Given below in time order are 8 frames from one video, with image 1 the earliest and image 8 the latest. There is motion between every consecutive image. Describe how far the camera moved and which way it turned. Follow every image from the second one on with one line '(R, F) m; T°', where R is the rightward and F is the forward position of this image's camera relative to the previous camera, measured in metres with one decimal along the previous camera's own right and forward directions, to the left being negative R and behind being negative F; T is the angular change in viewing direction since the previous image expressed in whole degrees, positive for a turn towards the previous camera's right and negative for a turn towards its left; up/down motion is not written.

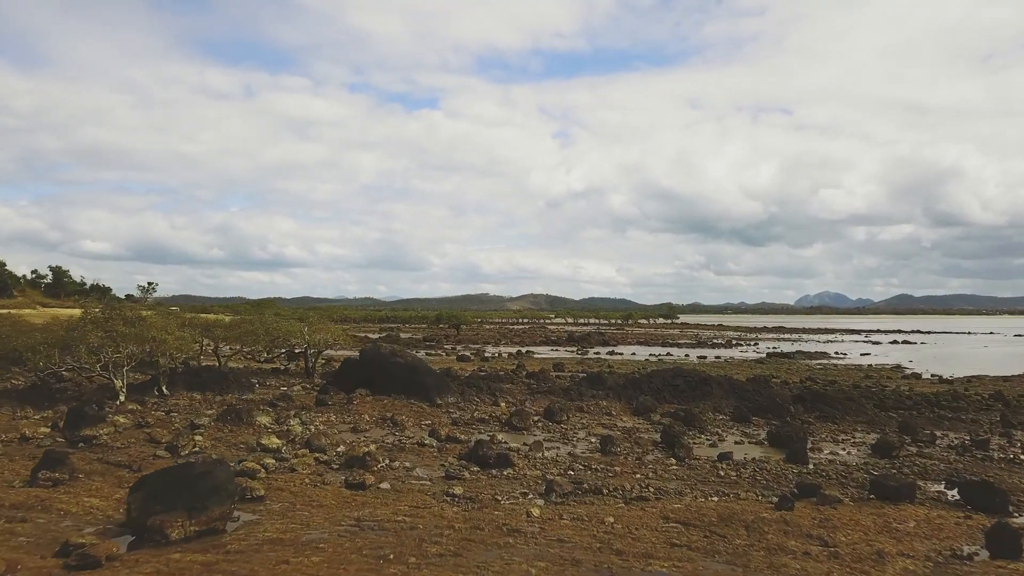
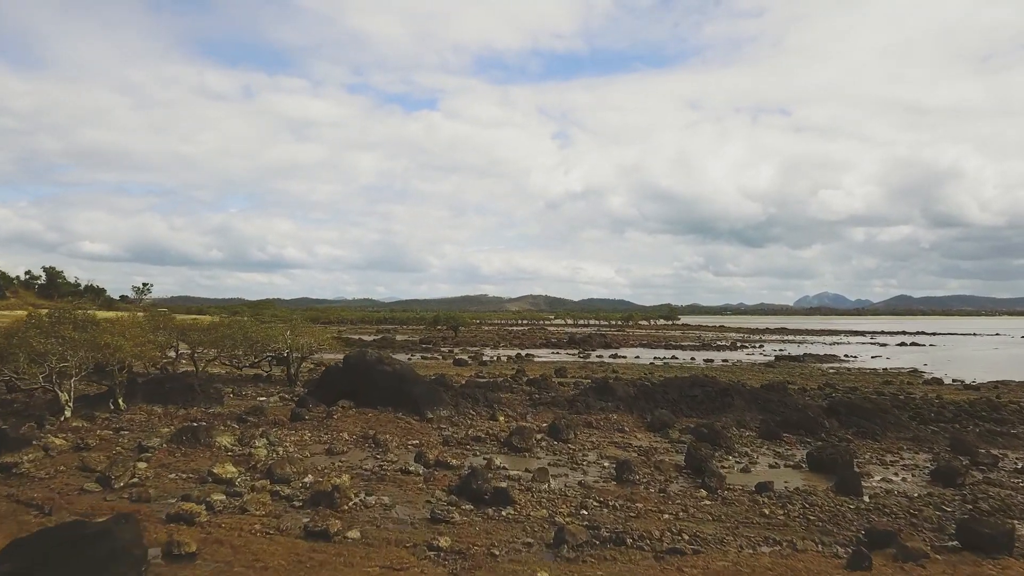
(0.0, +2.8) m; 0°
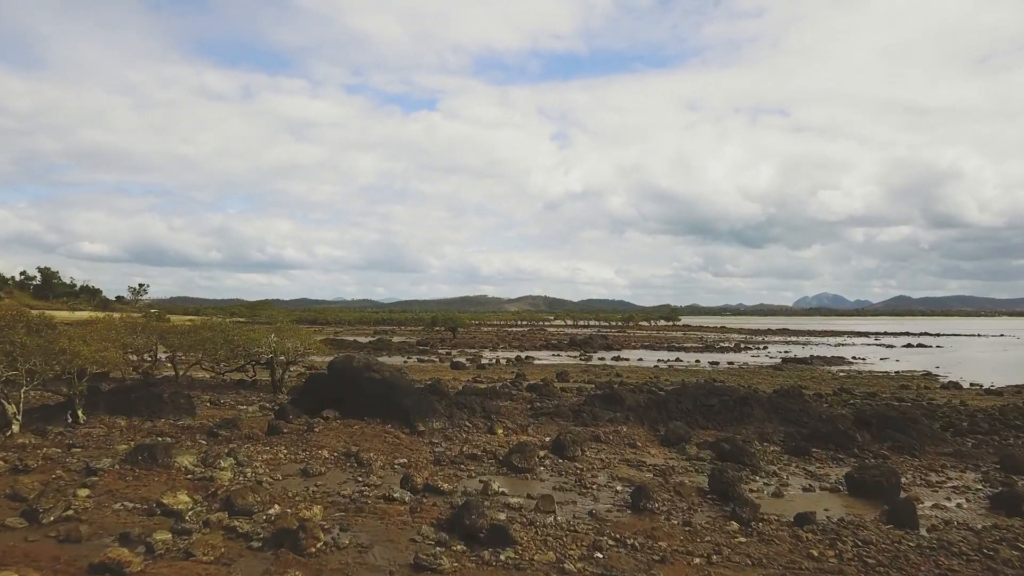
(0.0, +2.1) m; 0°
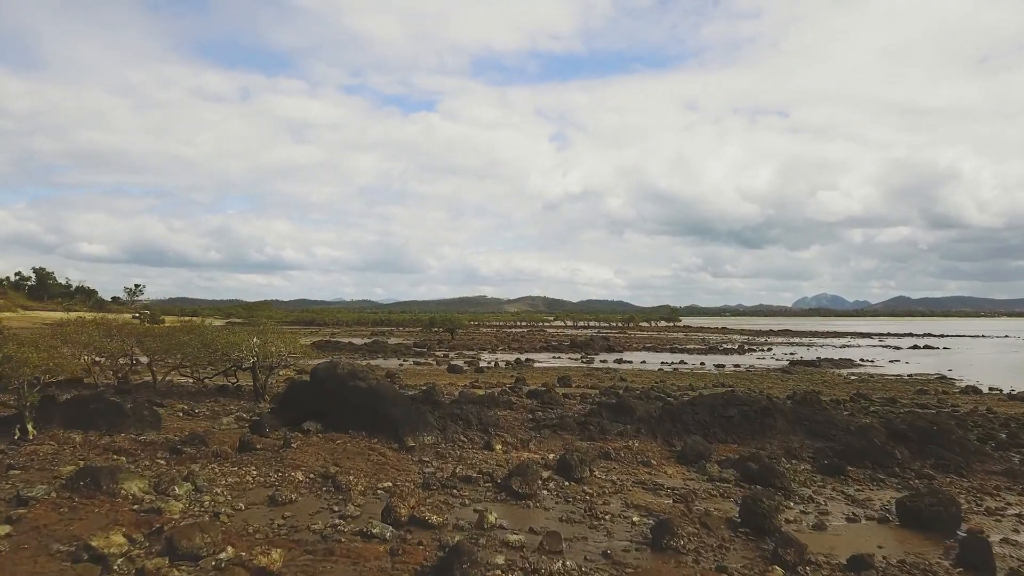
(0.0, +2.1) m; 0°
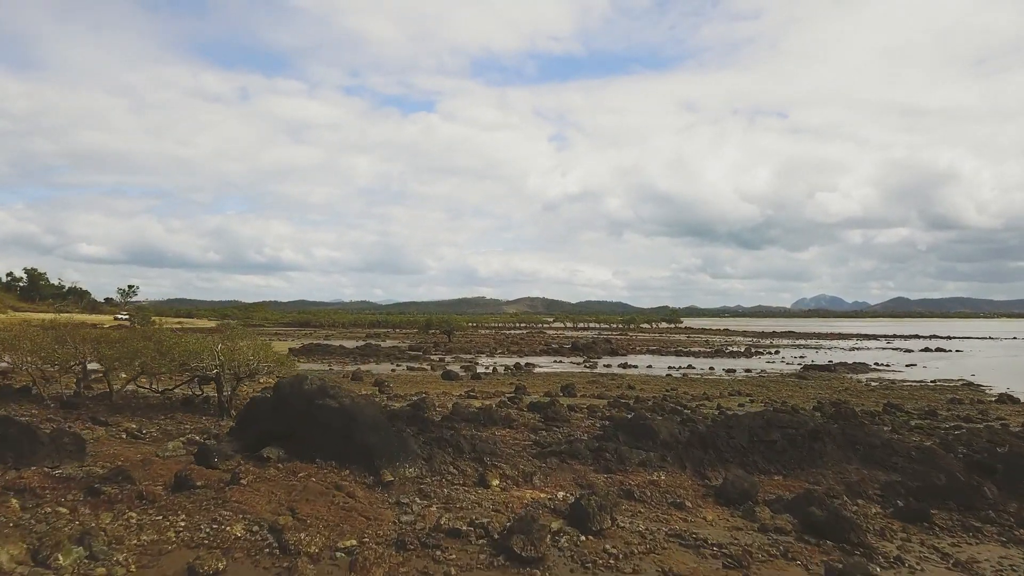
(0.0, +3.4) m; 0°
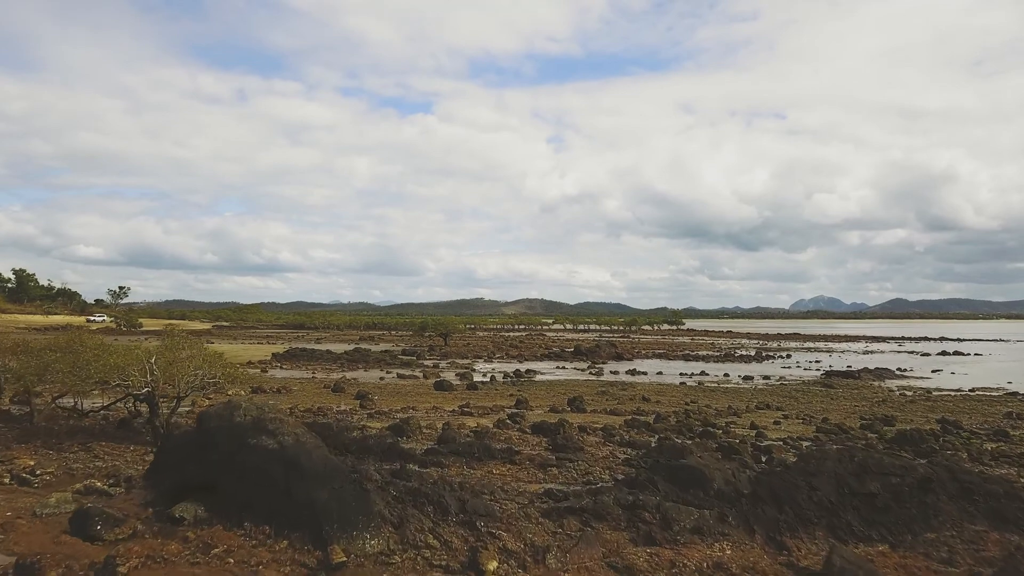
(-0.1, +4.7) m; 0°
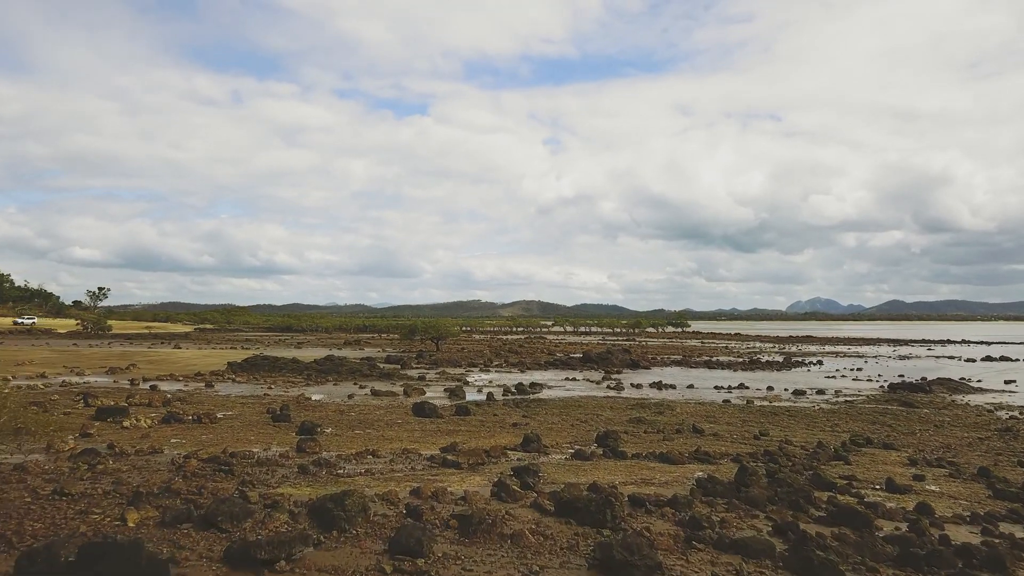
(-0.4, +10.4) m; 0°
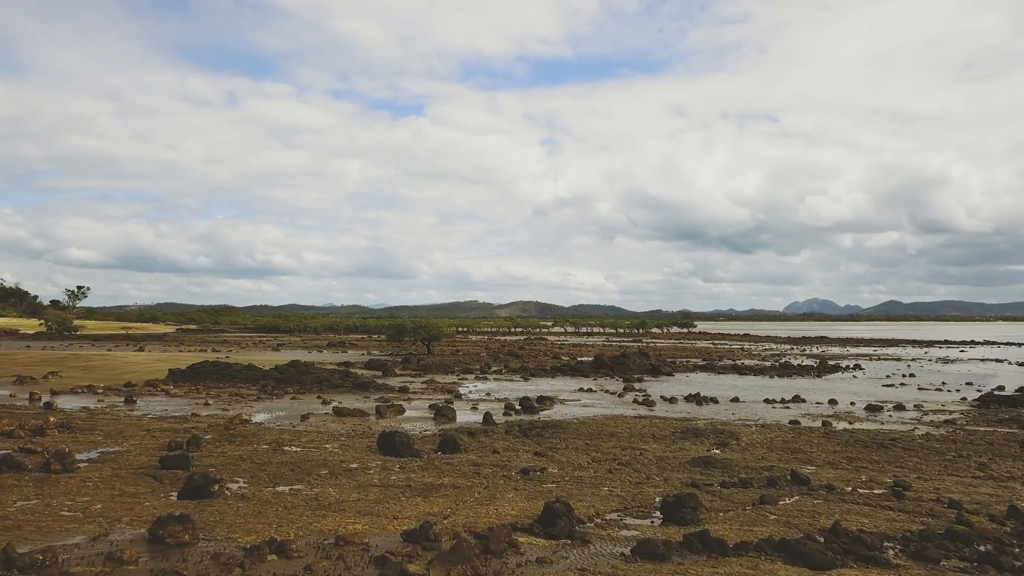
(-0.4, +9.8) m; 0°
